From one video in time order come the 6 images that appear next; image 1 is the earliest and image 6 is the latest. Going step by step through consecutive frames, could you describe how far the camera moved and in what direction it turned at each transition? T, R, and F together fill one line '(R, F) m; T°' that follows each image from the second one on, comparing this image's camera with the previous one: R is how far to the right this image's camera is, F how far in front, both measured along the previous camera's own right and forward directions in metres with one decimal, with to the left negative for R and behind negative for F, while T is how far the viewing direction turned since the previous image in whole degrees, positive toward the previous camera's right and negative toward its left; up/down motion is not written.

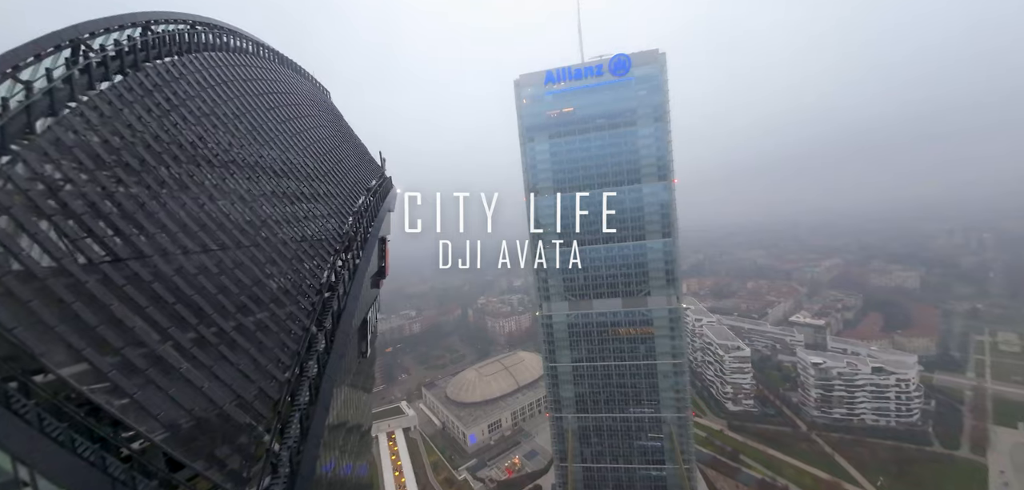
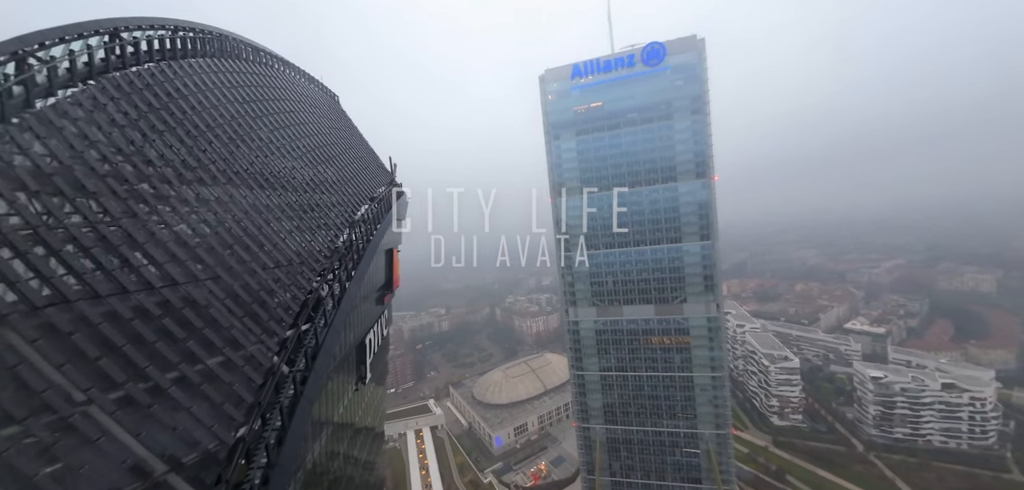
(+1.0, +2.4) m; -5°
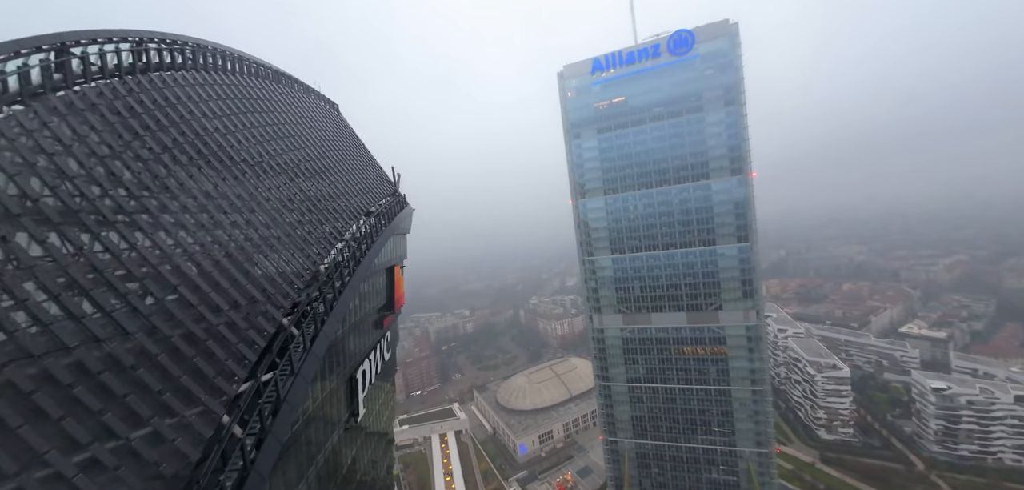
(+0.9, +2.3) m; -4°
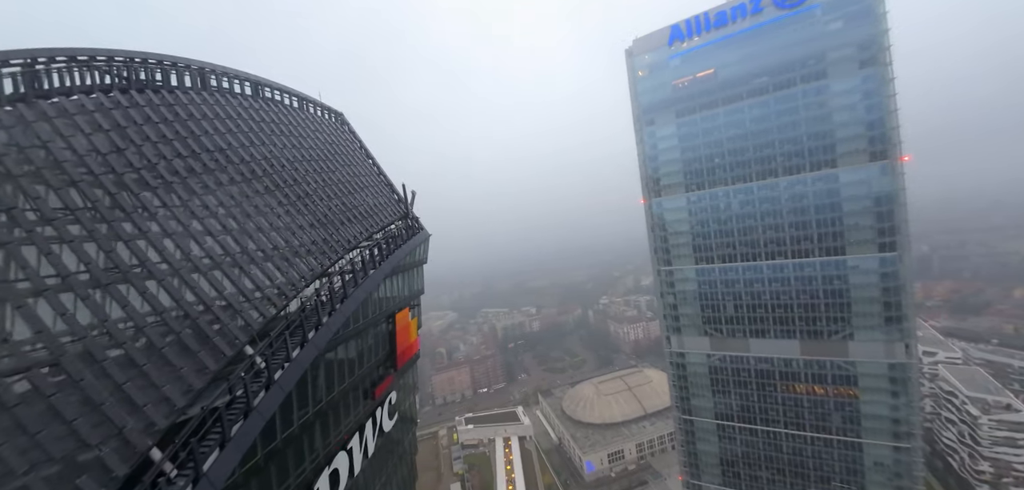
(+1.4, +6.4) m; -11°
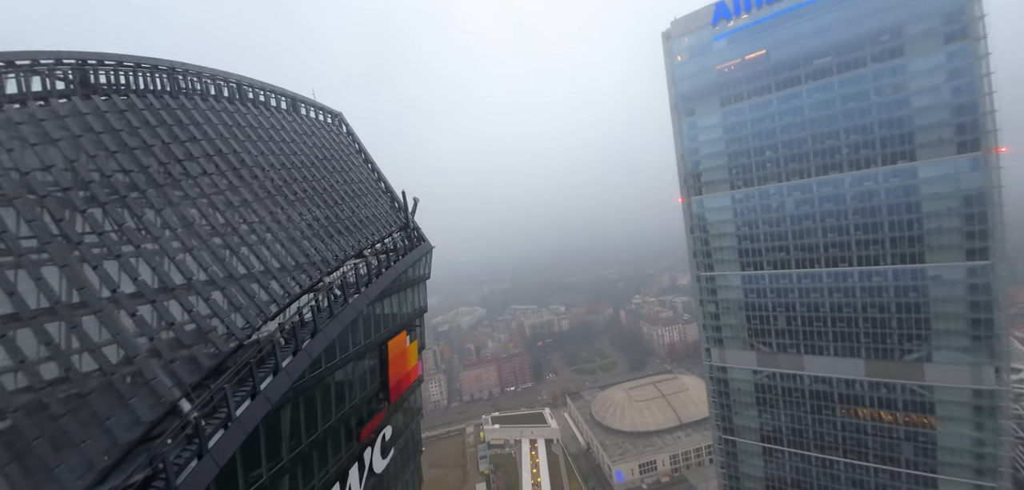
(+0.7, +2.7) m; -5°
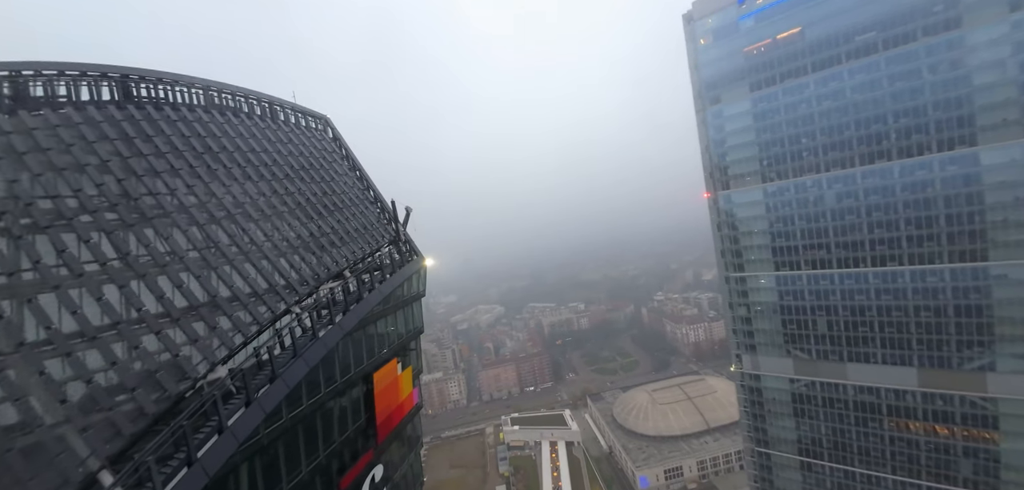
(+0.6, +1.9) m; -3°
